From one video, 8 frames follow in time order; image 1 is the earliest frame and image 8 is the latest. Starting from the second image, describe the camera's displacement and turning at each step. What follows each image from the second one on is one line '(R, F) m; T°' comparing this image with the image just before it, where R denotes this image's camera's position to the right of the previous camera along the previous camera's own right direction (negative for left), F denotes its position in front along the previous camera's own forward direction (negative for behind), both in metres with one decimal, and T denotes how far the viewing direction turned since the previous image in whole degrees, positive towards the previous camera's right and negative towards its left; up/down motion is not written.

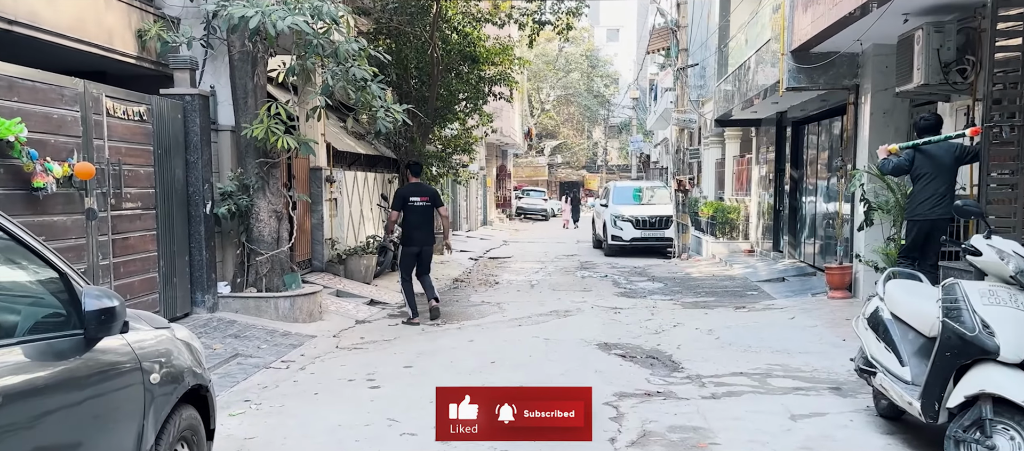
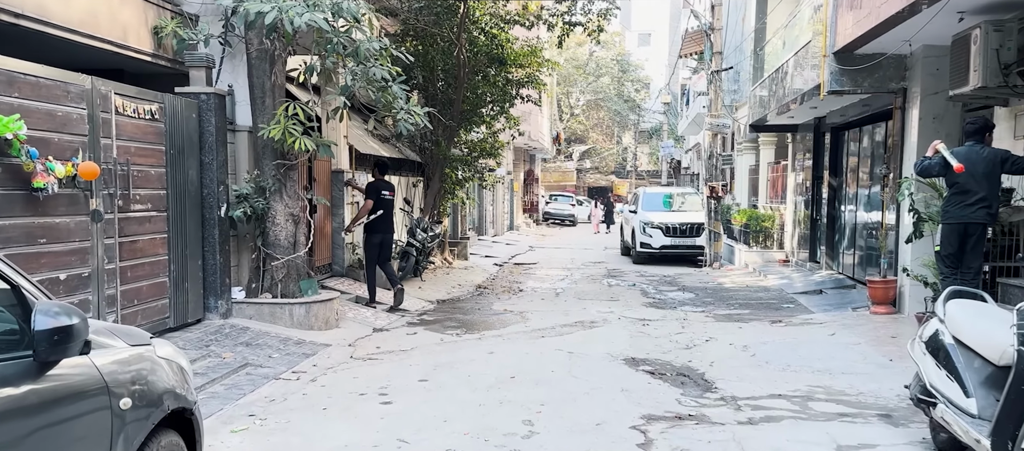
(0.0, +0.4) m; -2°
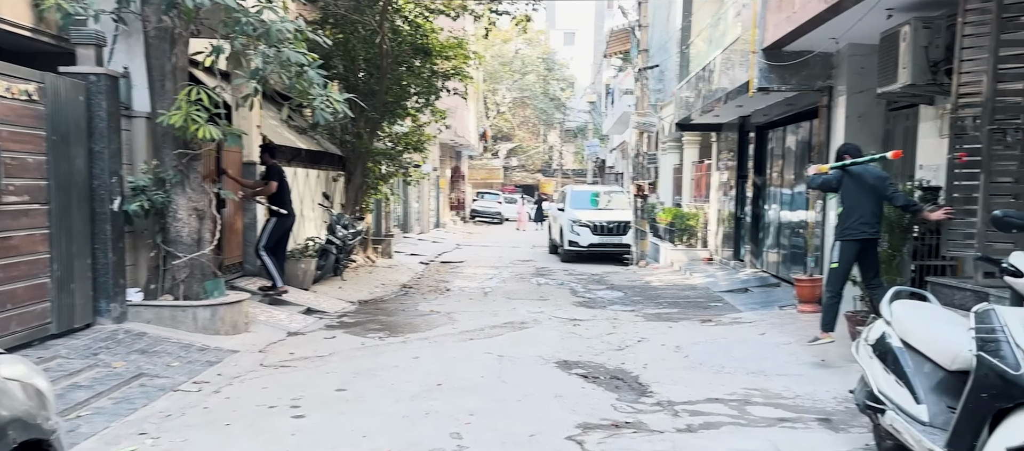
(0.0, +0.4) m; +5°
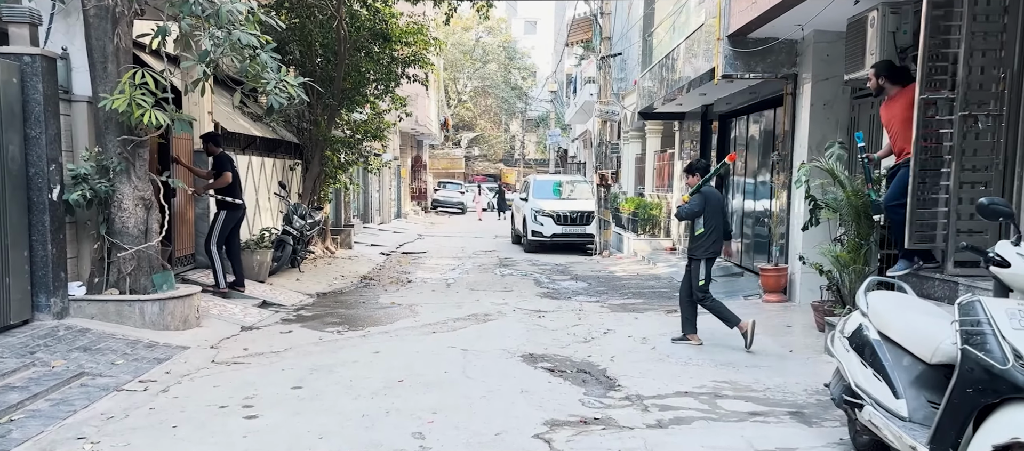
(0.0, +0.2) m; +3°
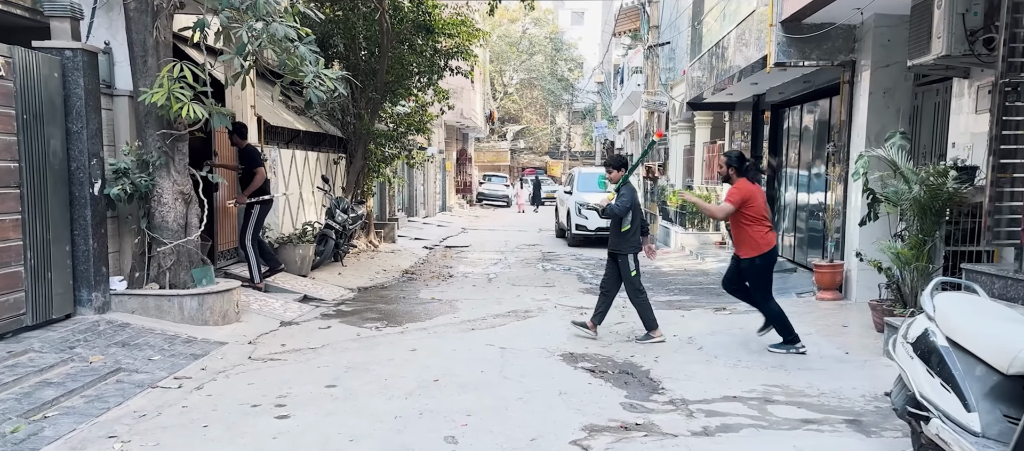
(0.0, +0.2) m; -3°
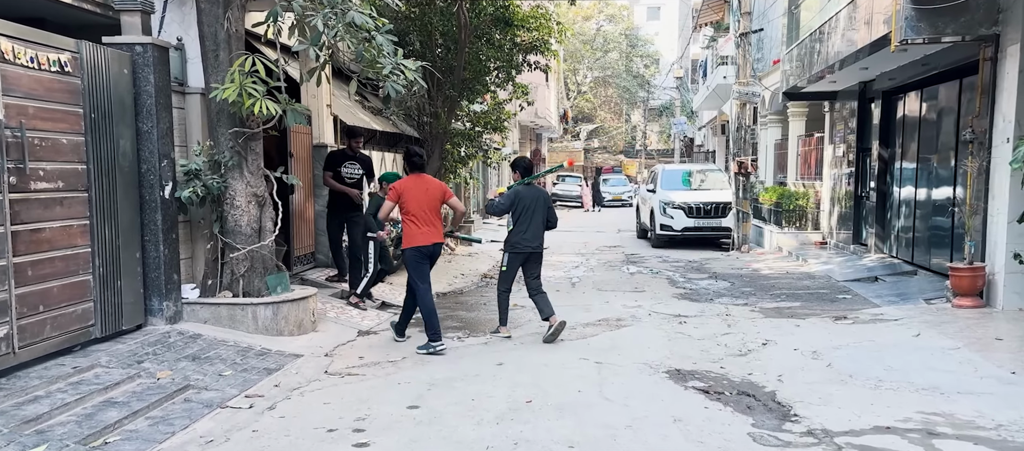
(-0.2, +0.7) m; -5°
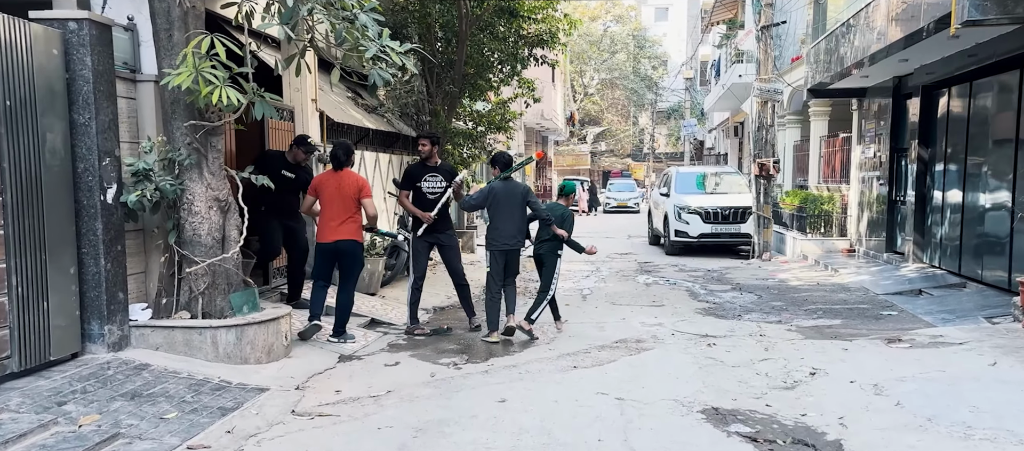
(0.0, +1.0) m; 0°
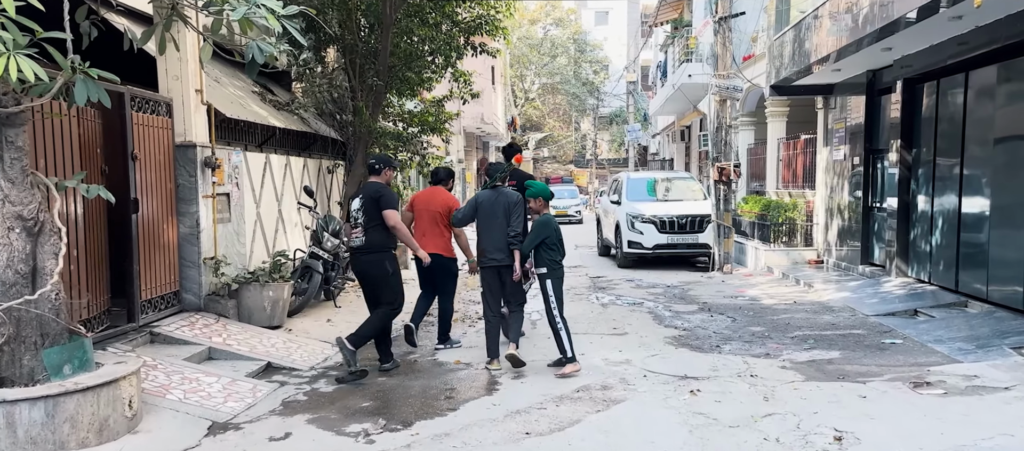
(+0.1, +1.6) m; +4°
